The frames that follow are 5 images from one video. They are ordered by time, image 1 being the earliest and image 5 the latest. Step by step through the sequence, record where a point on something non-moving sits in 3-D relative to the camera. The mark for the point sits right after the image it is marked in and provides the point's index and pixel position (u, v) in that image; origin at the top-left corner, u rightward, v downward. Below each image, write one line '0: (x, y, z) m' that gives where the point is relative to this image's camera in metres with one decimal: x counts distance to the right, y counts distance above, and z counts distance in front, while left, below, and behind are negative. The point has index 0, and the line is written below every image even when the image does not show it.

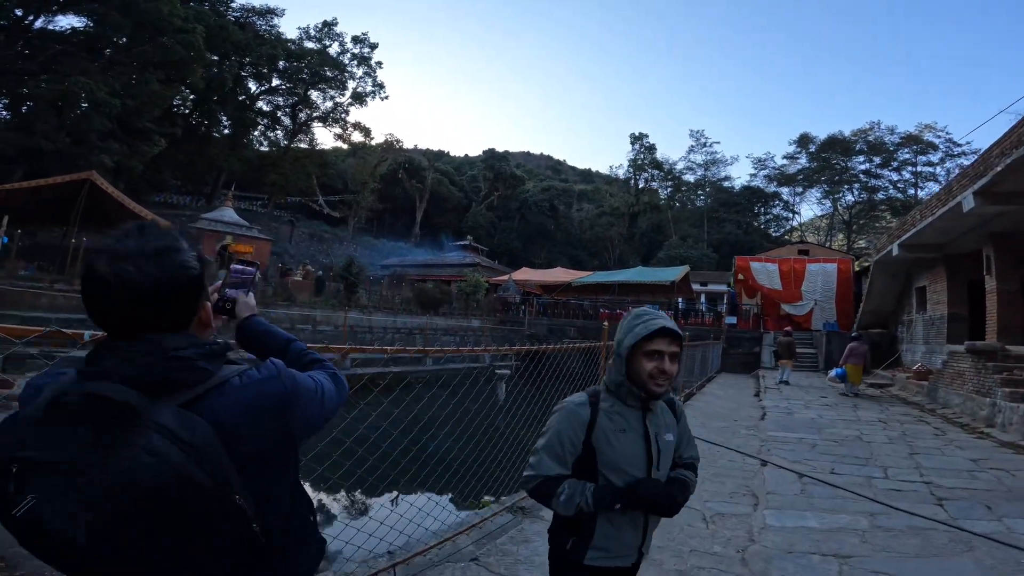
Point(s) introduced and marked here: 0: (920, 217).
0: (+7.6, +1.2, +10.2) m
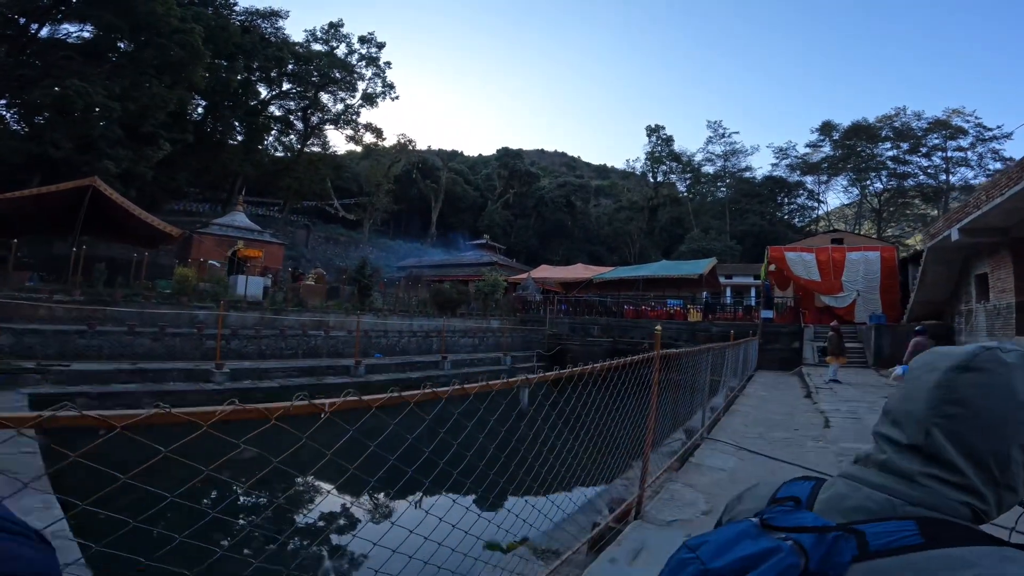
0: (+7.9, +1.4, +9.2) m
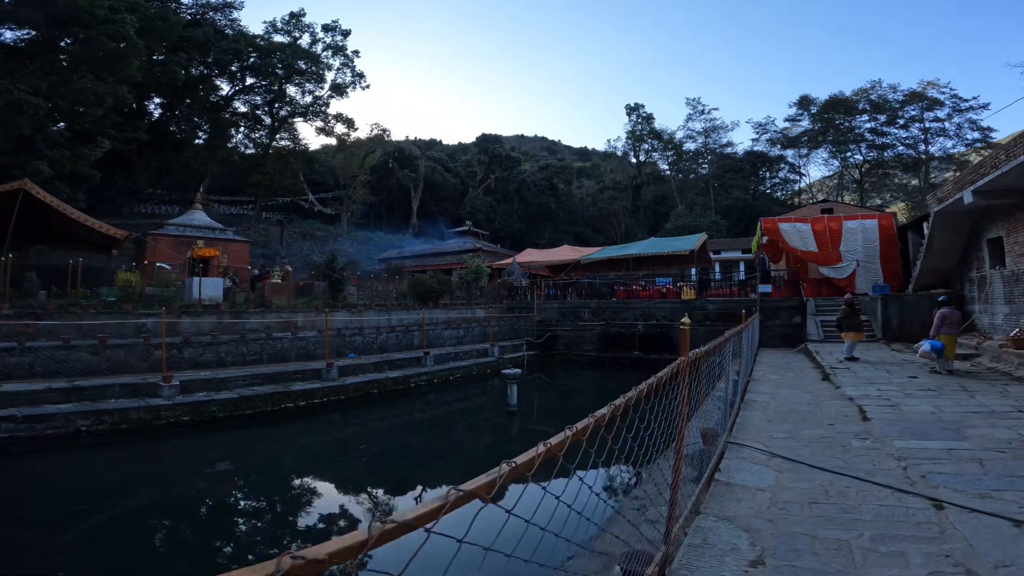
0: (+7.5, +2.0, +8.3) m
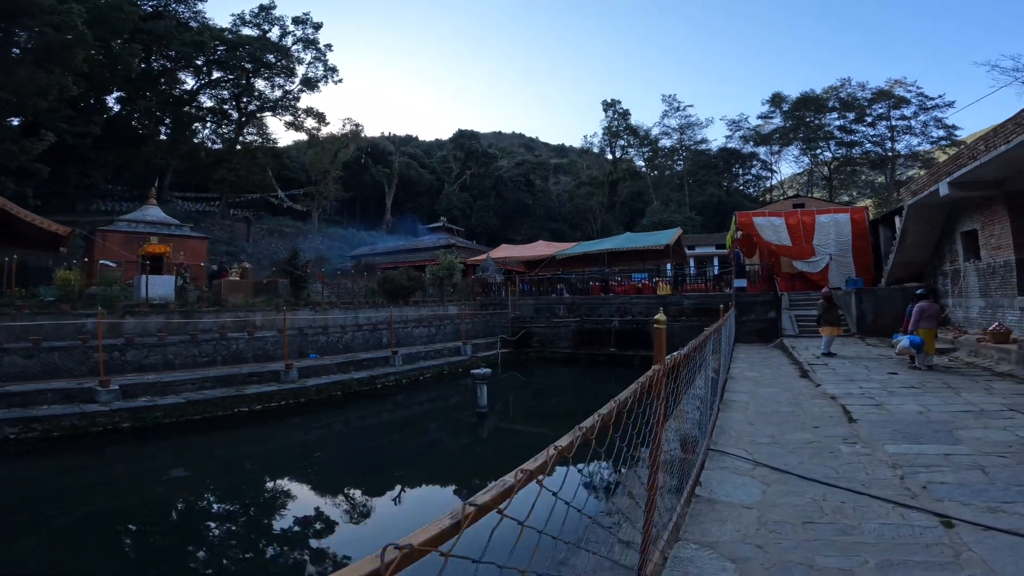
0: (+7.0, +2.1, +8.2) m
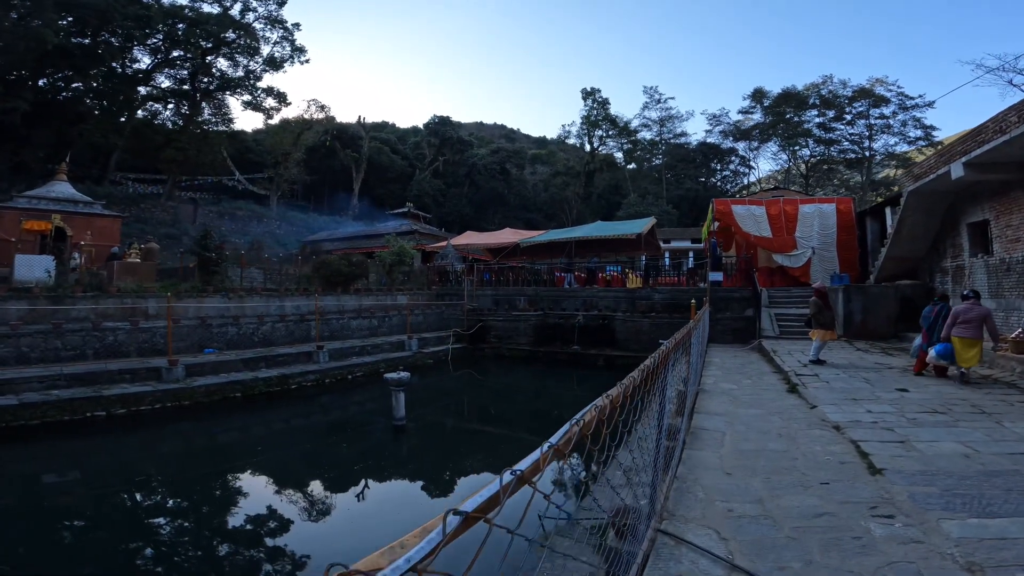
0: (+6.2, +2.2, +6.8) m
